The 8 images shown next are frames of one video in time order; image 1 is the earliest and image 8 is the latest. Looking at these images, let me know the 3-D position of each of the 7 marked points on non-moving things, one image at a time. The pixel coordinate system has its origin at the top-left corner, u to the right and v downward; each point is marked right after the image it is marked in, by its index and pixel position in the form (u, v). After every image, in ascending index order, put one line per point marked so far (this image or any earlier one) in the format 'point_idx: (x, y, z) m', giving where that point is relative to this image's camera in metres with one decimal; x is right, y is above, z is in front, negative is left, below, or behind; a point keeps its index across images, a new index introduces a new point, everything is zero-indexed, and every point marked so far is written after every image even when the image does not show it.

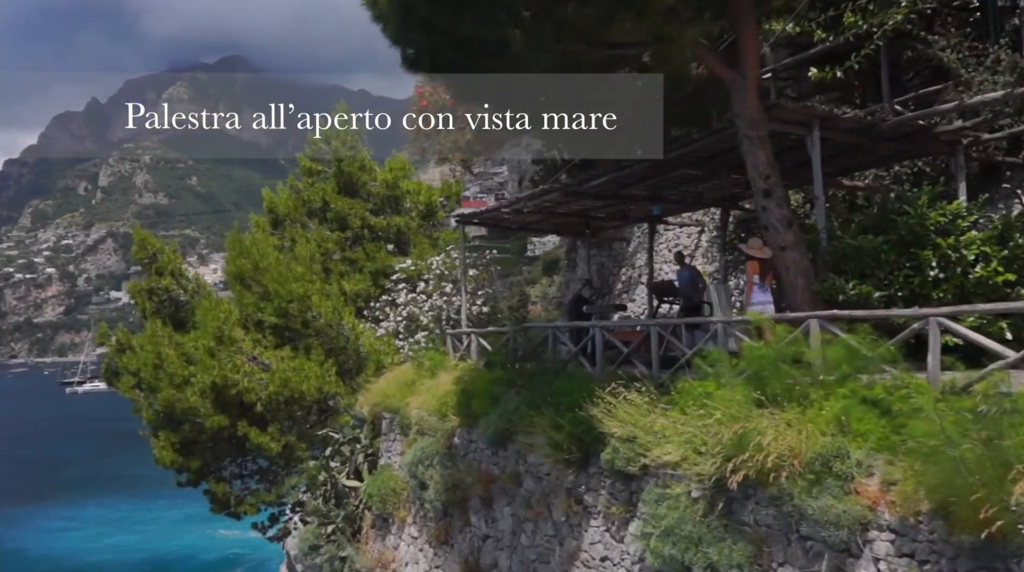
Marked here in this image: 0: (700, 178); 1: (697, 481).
0: (+2.3, +1.3, +13.0) m
1: (+1.4, -1.4, +8.0) m
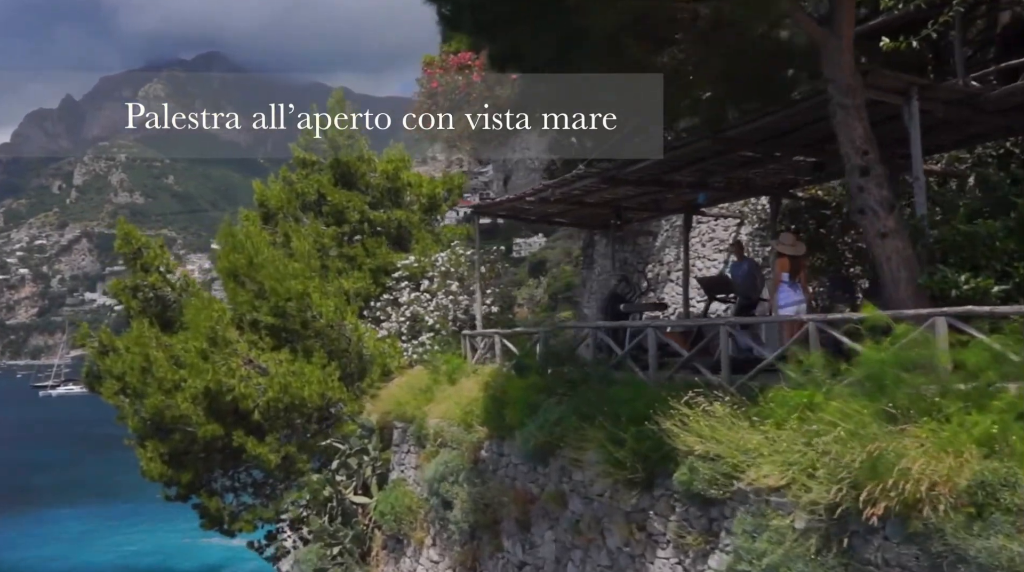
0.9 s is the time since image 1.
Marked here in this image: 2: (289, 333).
0: (+2.6, +1.3, +11.7) m
1: (+1.8, -1.4, +6.6) m
2: (-3.4, -0.7, +16.4) m
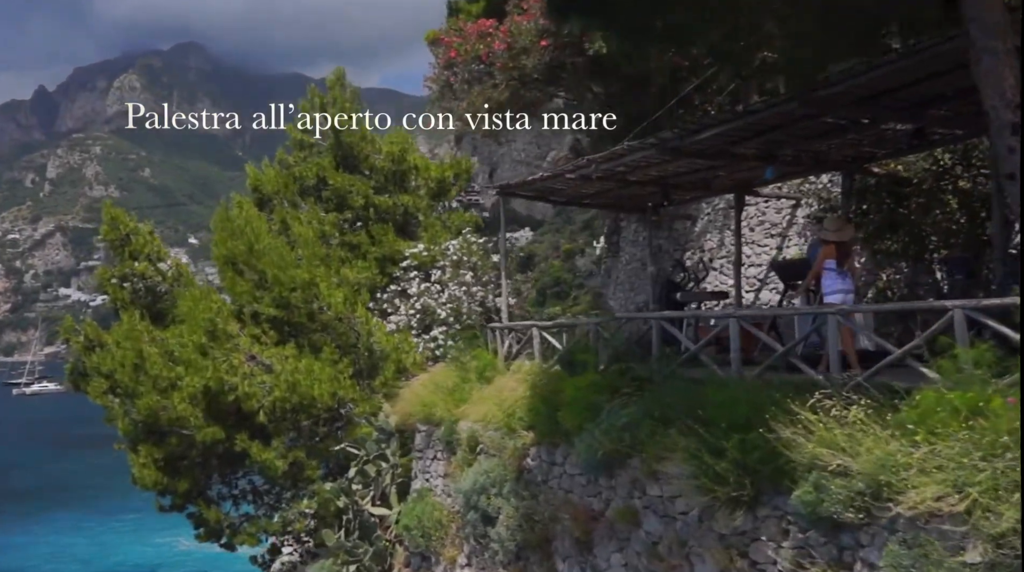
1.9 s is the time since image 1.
0: (+3.1, +1.5, +10.3) m
1: (+2.4, -1.3, +5.3) m
2: (-3.0, -0.6, +14.9) m
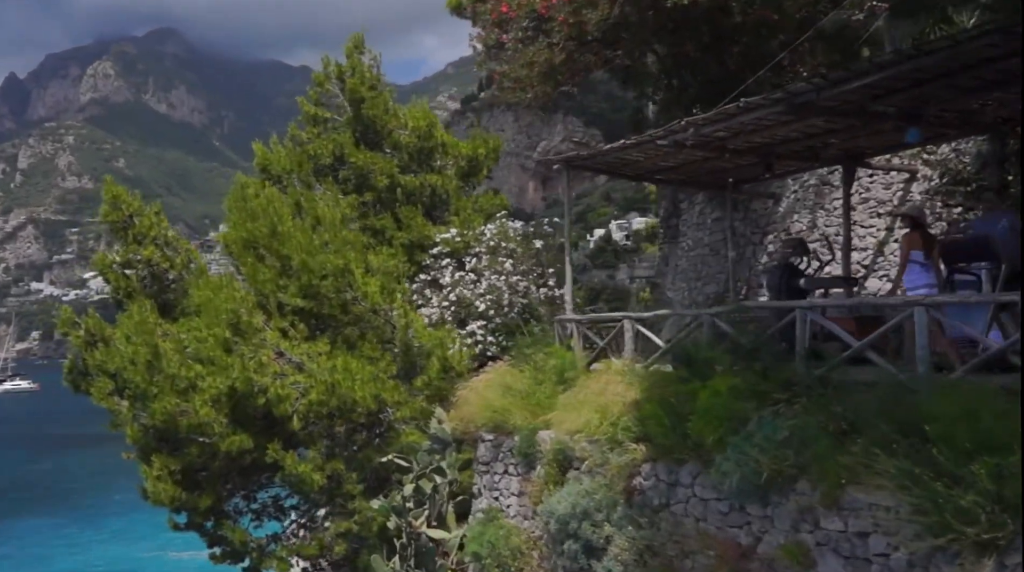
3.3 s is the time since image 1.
0: (+3.9, +1.6, +8.6) m
1: (+3.4, -1.2, +3.6) m
2: (-2.3, -0.4, +13.1) m
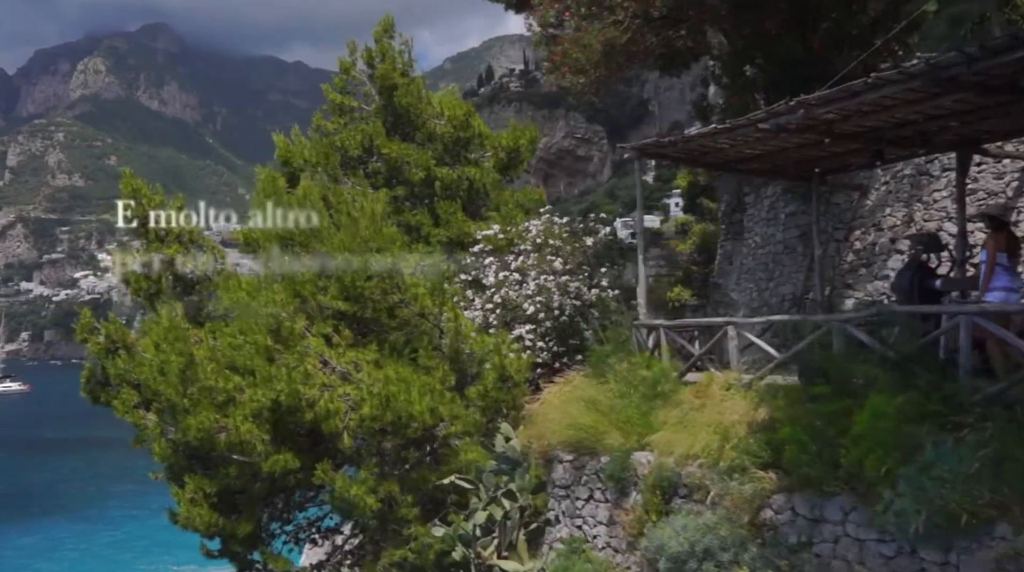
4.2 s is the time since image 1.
0: (+4.7, +1.6, +7.5) m
1: (+4.2, -1.2, +2.5) m
2: (-1.6, -0.4, +11.9) m
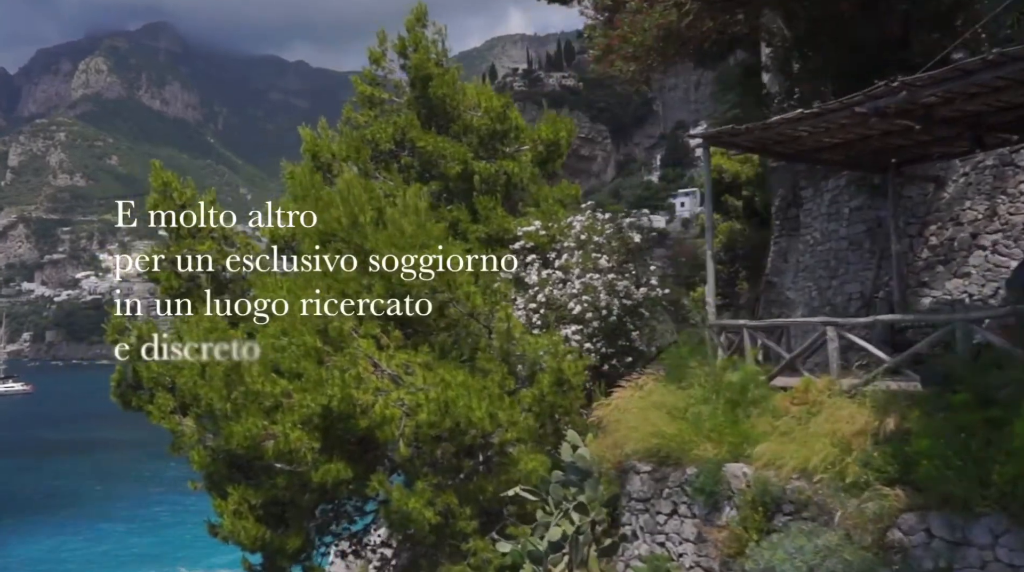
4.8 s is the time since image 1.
0: (+5.3, +1.6, +6.8) m
1: (+4.7, -1.1, +1.8) m
2: (-1.0, -0.4, +11.2) m
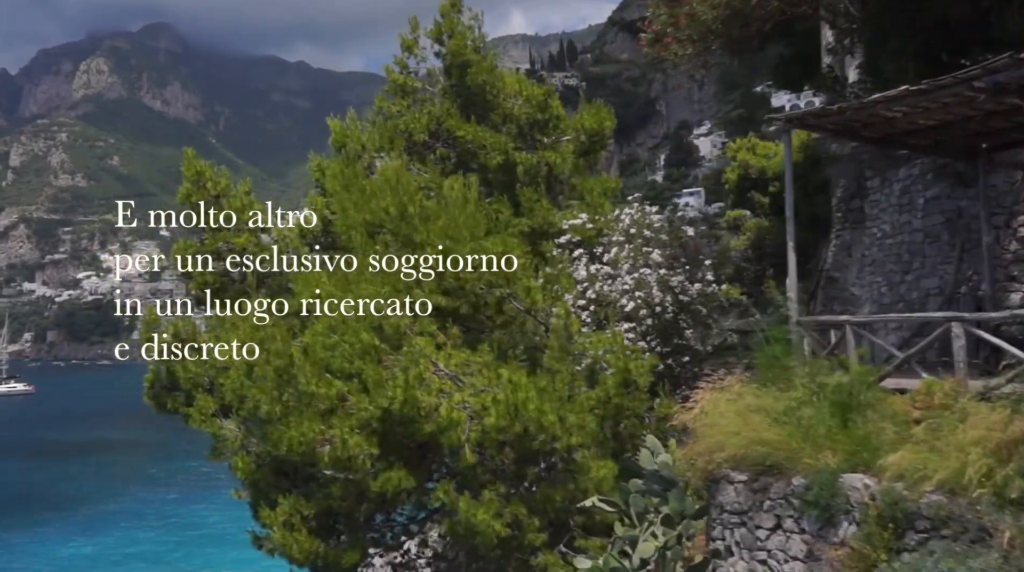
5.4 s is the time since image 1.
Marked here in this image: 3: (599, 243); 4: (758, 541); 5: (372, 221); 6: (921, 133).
0: (+5.9, +1.7, +6.1) m
1: (+5.4, -1.1, +1.0) m
2: (-0.4, -0.3, +10.5) m
3: (+1.2, +0.6, +14.1) m
4: (+1.8, -1.8, +7.7) m
5: (-1.3, +0.7, +10.6) m
6: (+3.7, +1.4, +9.8) m
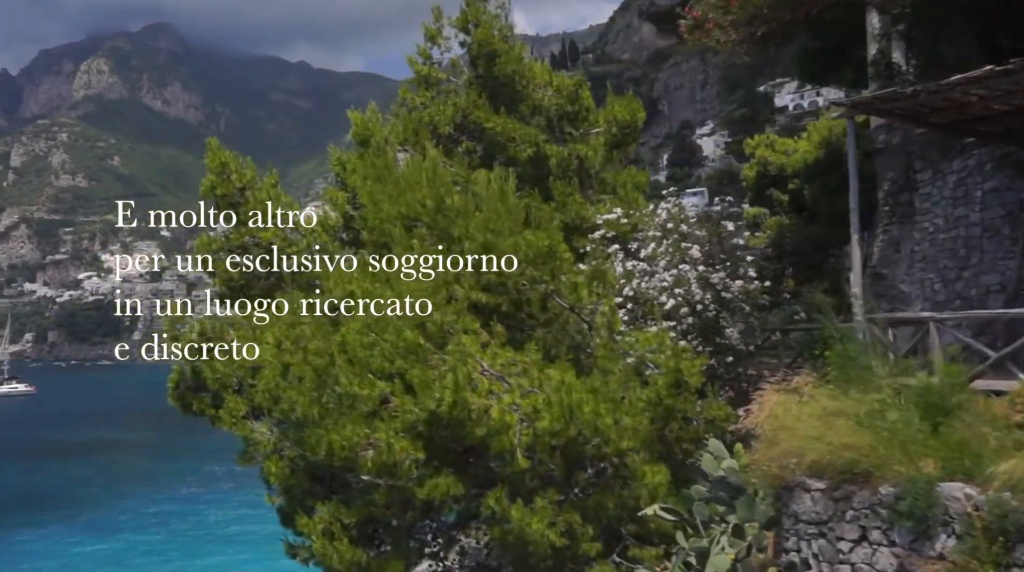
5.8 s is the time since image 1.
0: (+6.3, +1.7, +5.5) m
1: (+5.8, -1.0, +0.5) m
2: (0.0, -0.3, +9.9) m
3: (+1.6, +0.6, +13.5) m
4: (+2.2, -1.8, +7.2) m
5: (-0.9, +0.7, +10.0) m
6: (+4.1, +1.4, +9.2) m
